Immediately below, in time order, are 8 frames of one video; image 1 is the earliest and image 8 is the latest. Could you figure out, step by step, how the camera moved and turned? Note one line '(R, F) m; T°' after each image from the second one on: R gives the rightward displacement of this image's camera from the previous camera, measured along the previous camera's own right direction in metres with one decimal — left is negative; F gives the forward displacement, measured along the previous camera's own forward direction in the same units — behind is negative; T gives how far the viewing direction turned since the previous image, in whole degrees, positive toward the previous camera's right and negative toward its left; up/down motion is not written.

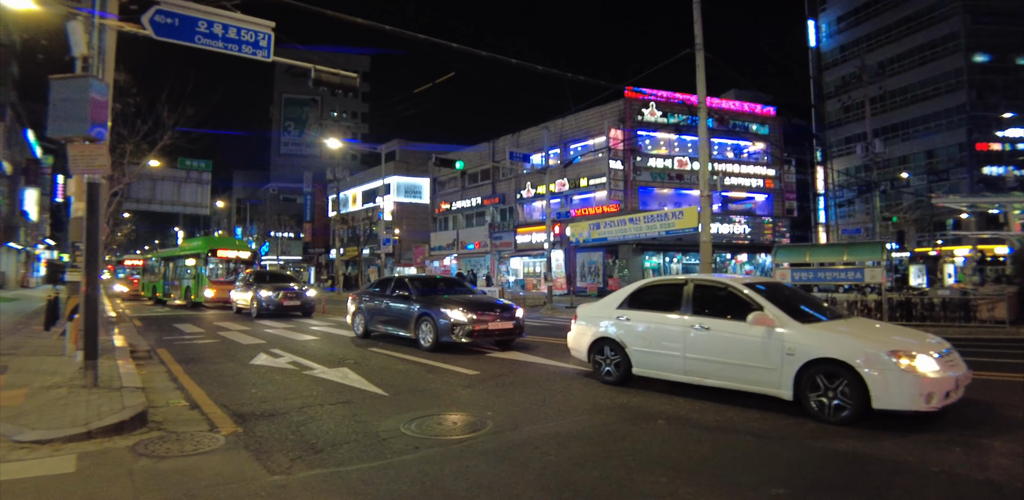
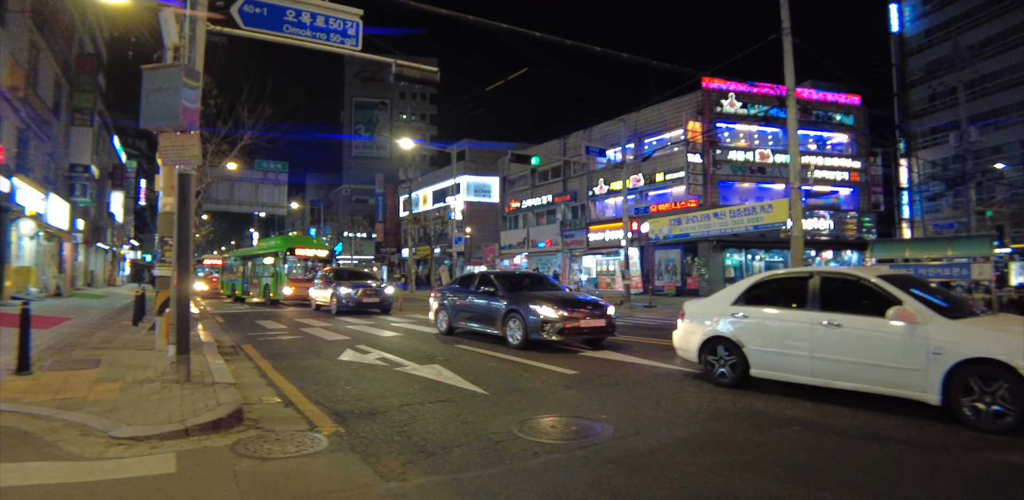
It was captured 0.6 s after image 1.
(-0.4, +0.5) m; -5°
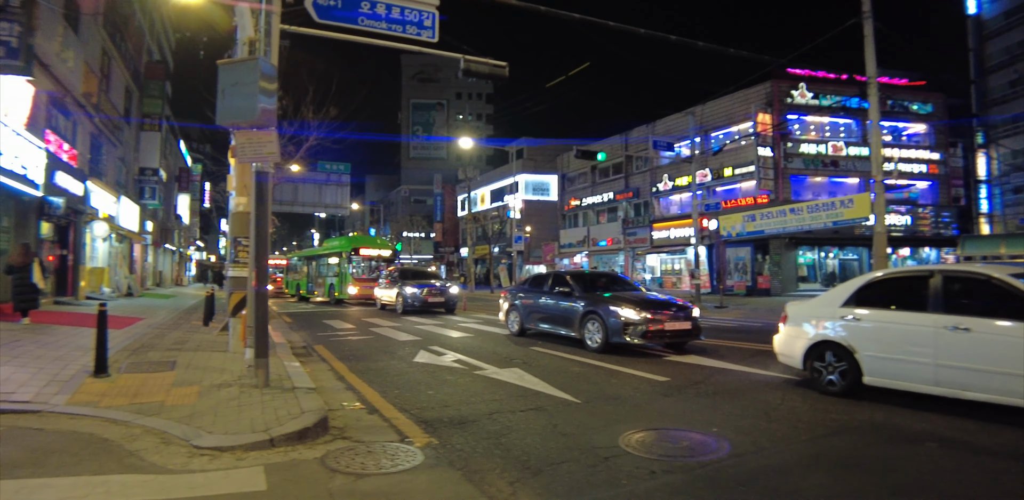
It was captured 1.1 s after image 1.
(-0.3, +0.5) m; -4°
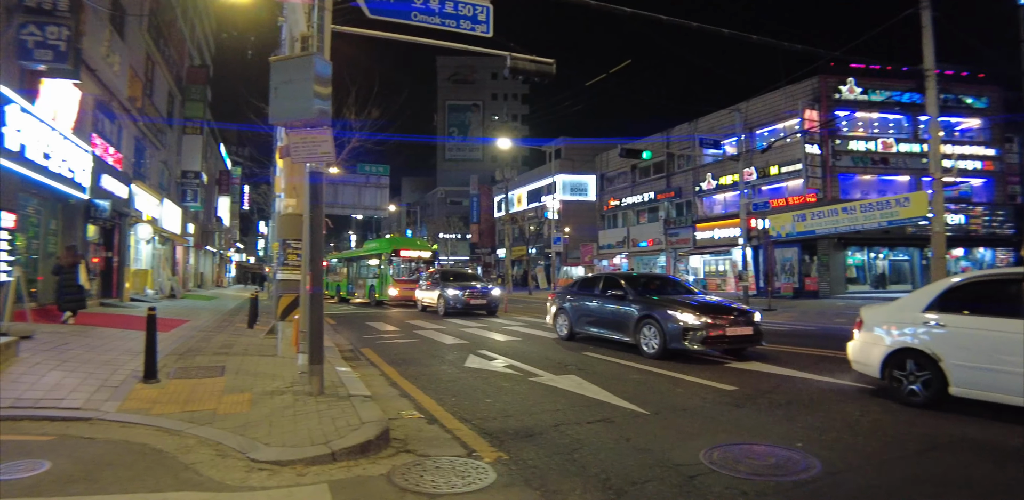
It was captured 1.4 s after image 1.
(-0.2, +0.3) m; -2°
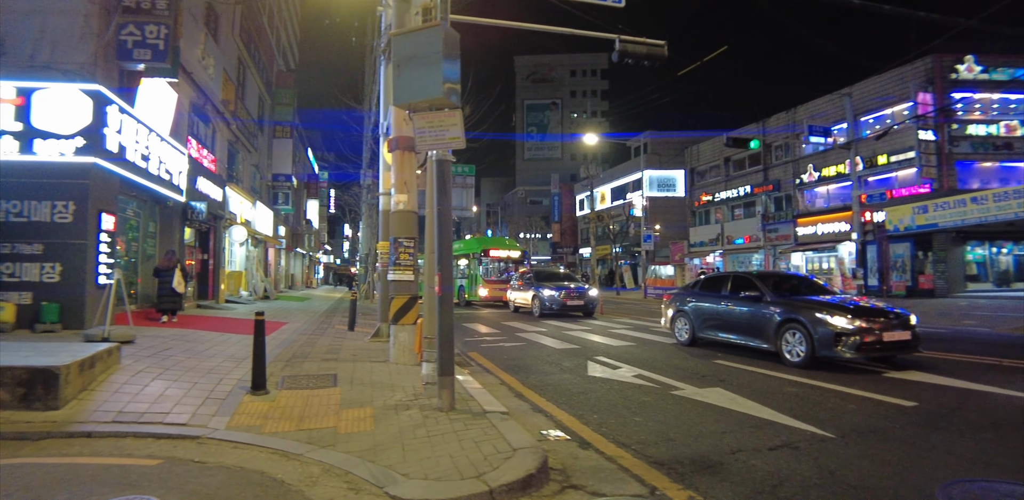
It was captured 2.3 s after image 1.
(-0.6, +0.9) m; -5°
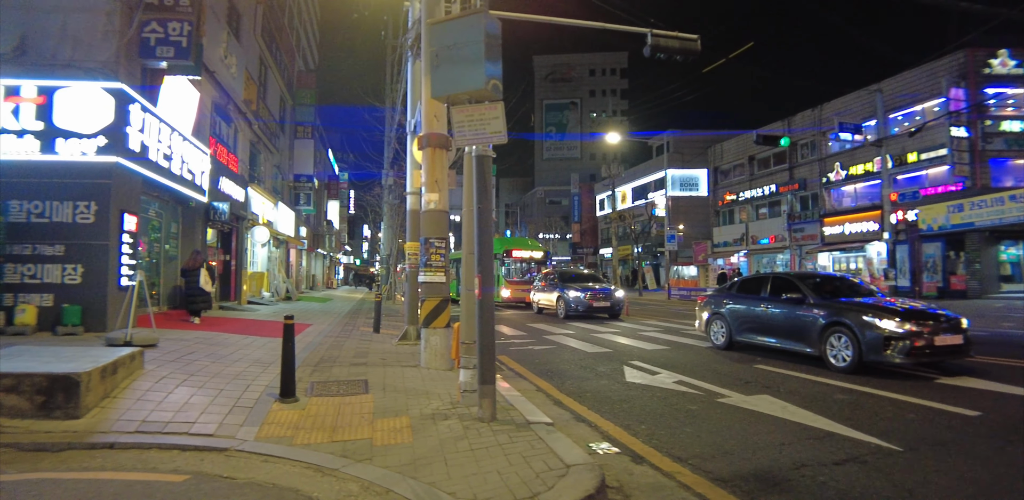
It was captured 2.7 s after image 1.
(-0.2, +0.3) m; -1°
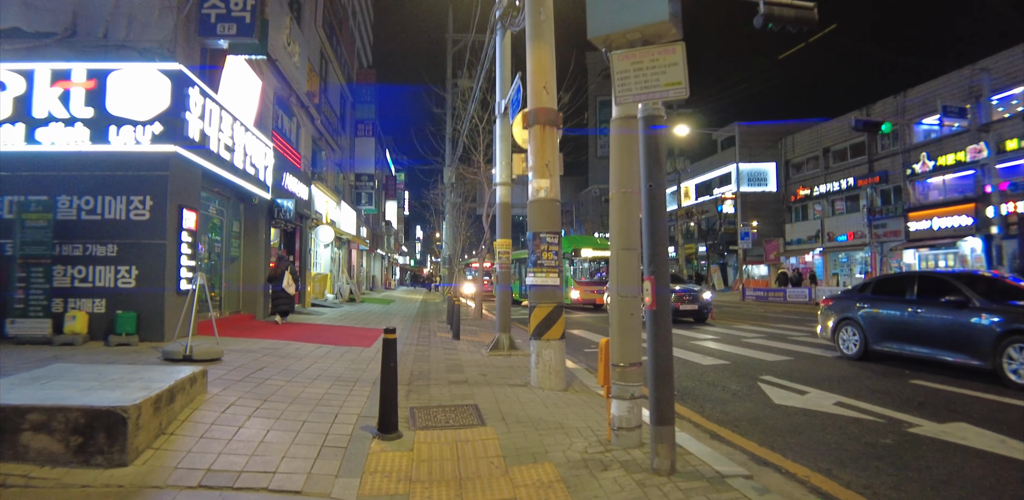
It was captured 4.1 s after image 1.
(-0.7, +1.3) m; -3°
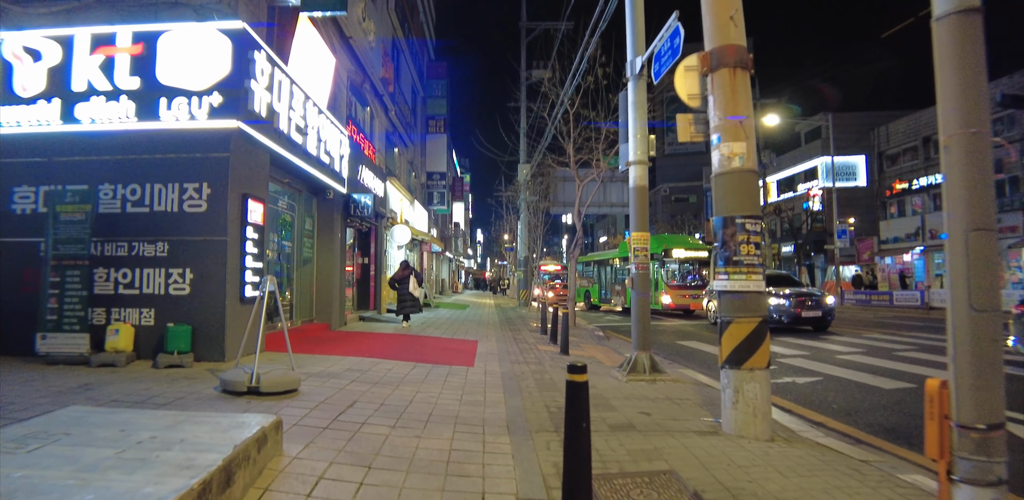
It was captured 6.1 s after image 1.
(-0.7, +1.8) m; -4°
